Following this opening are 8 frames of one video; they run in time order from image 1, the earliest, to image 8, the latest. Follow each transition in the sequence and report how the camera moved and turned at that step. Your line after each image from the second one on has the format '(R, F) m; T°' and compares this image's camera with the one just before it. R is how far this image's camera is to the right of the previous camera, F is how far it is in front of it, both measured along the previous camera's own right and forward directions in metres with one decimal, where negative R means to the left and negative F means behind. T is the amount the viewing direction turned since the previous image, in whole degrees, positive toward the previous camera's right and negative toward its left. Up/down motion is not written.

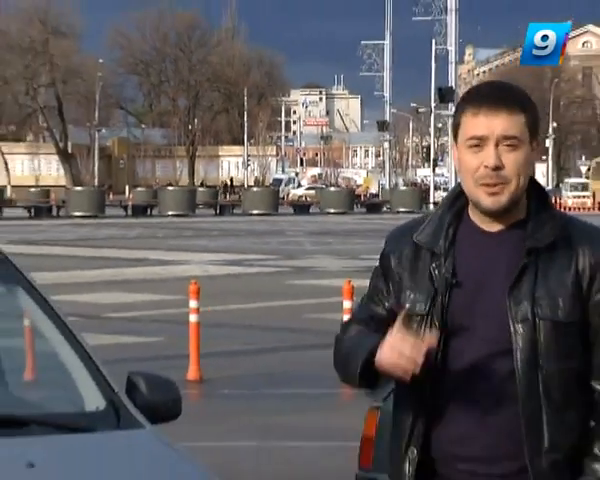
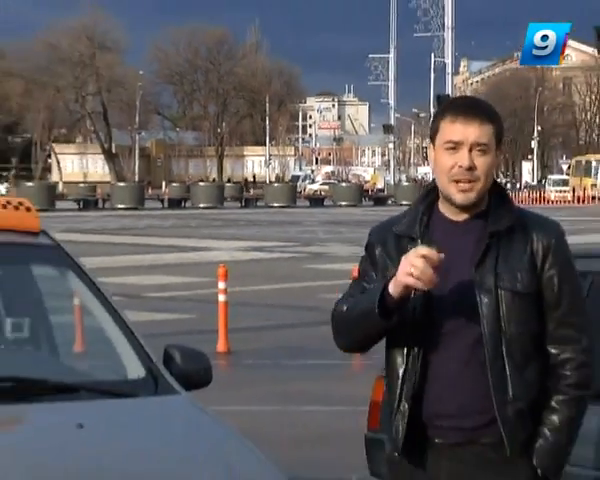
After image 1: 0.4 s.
(0.0, -0.4) m; -2°
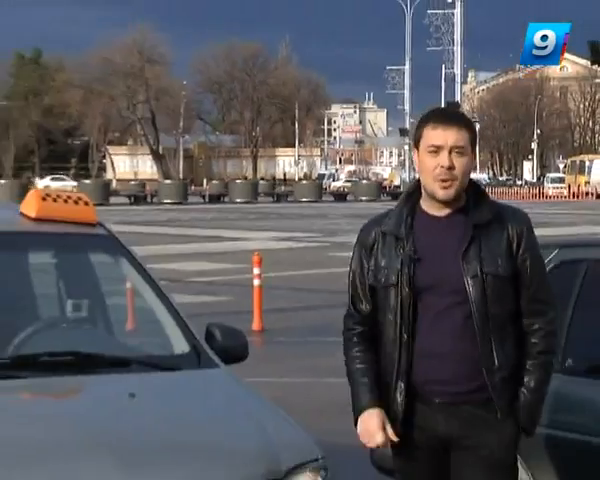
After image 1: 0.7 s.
(0.0, -0.4) m; -1°
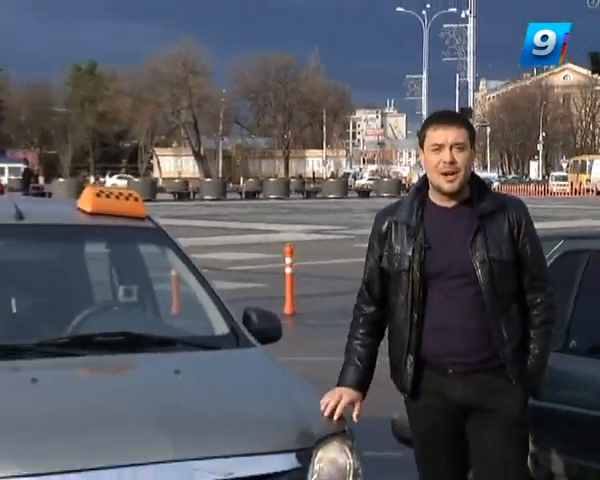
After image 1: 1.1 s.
(0.0, -0.4) m; -1°
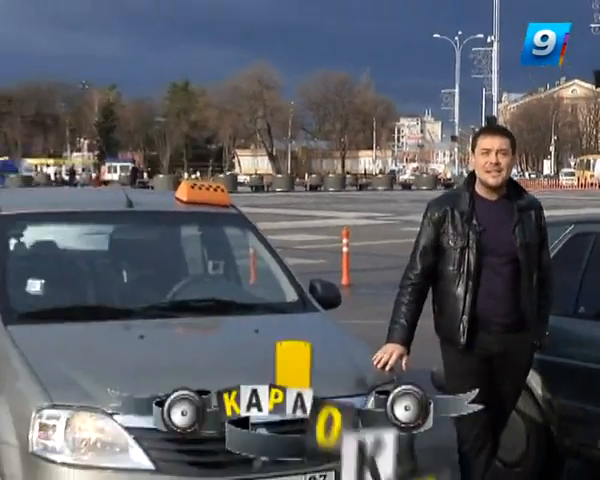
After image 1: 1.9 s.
(-0.1, -0.8) m; -2°
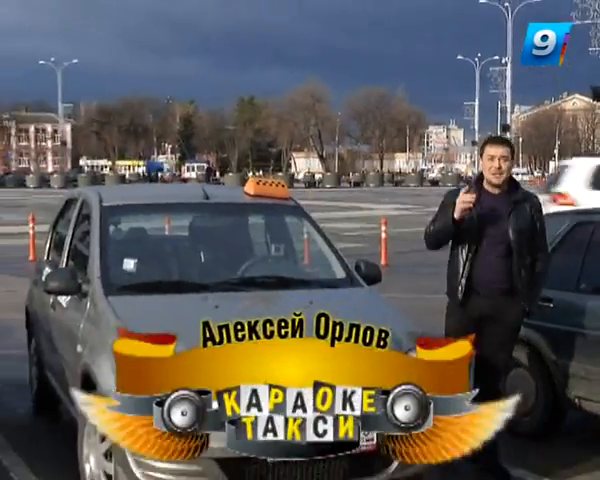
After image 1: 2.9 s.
(-0.2, -0.9) m; -1°
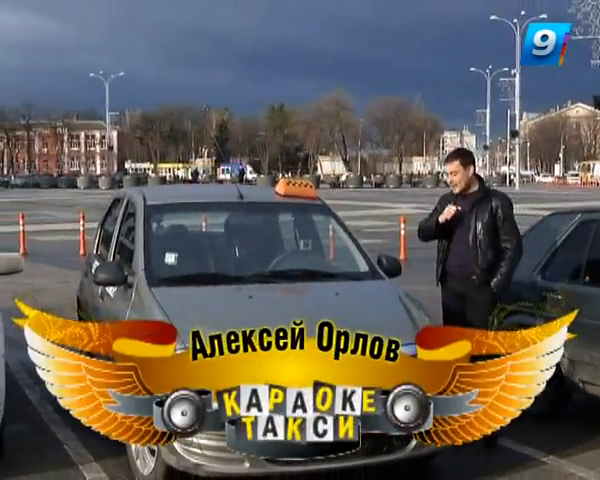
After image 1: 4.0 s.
(-0.2, -0.5) m; 0°
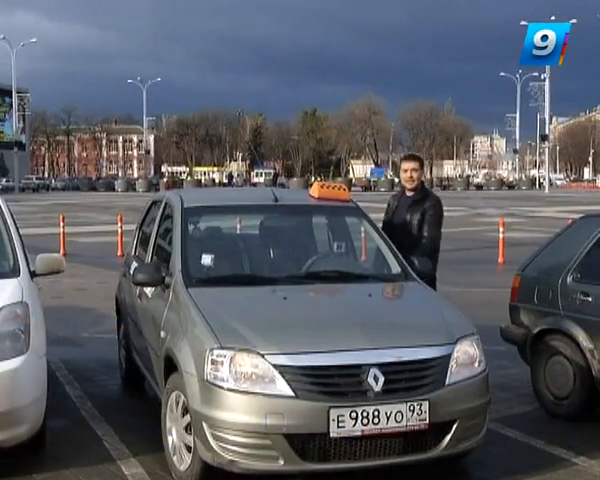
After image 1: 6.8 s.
(-0.1, -0.1) m; -1°
